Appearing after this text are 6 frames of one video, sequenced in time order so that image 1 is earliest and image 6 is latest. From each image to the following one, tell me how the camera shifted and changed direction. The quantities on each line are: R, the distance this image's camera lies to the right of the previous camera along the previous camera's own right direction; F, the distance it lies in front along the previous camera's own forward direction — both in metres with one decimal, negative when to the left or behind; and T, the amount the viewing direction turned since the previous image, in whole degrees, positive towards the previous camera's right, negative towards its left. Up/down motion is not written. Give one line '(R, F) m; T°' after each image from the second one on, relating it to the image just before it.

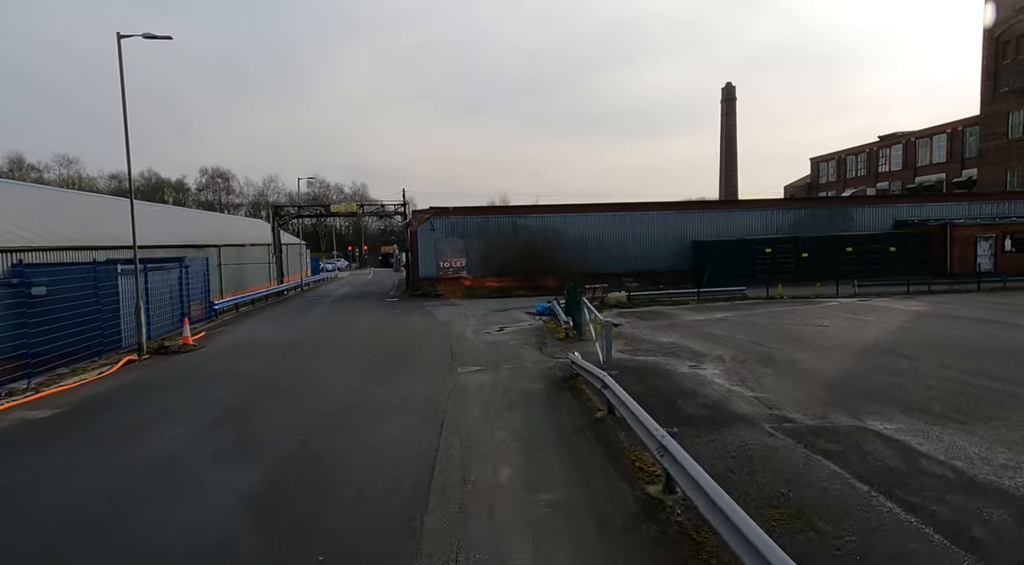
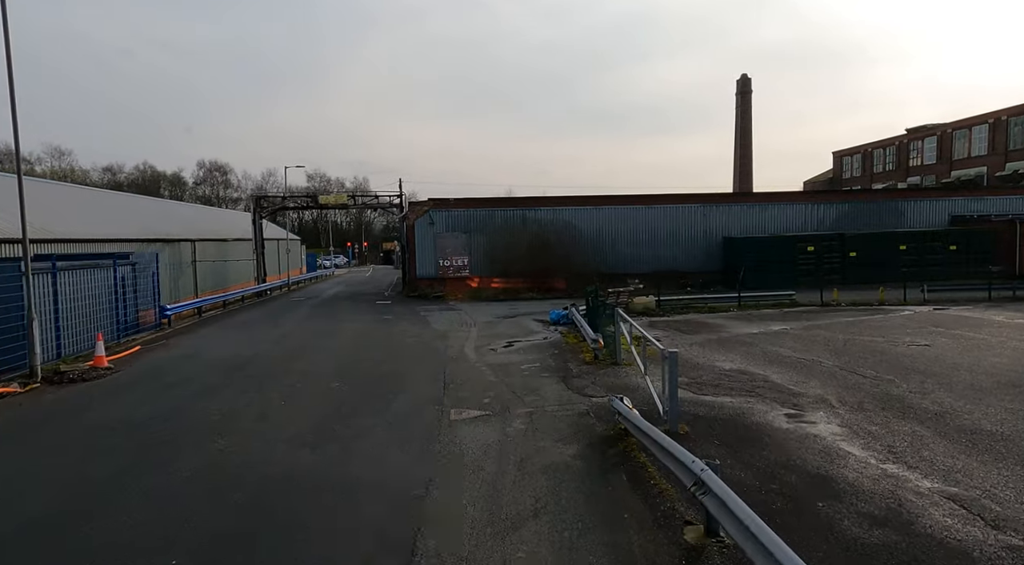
(-0.2, +3.5) m; 0°
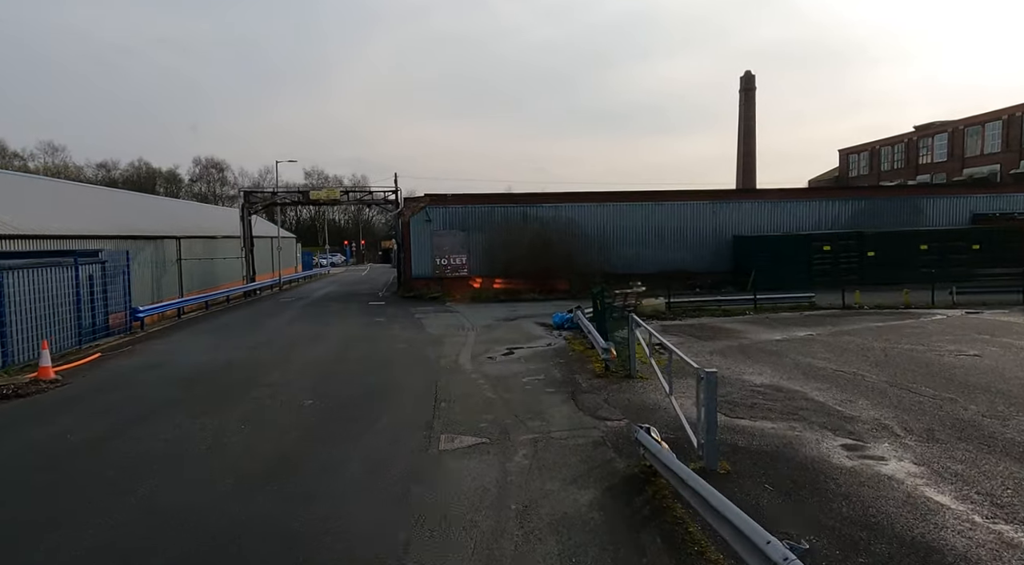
(0.0, +1.3) m; 0°
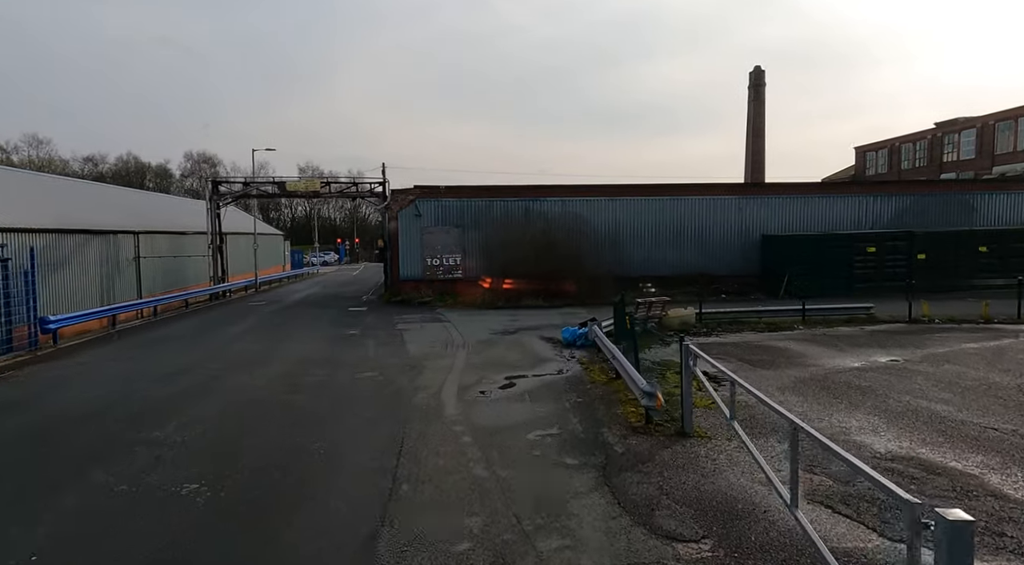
(0.0, +3.2) m; 0°
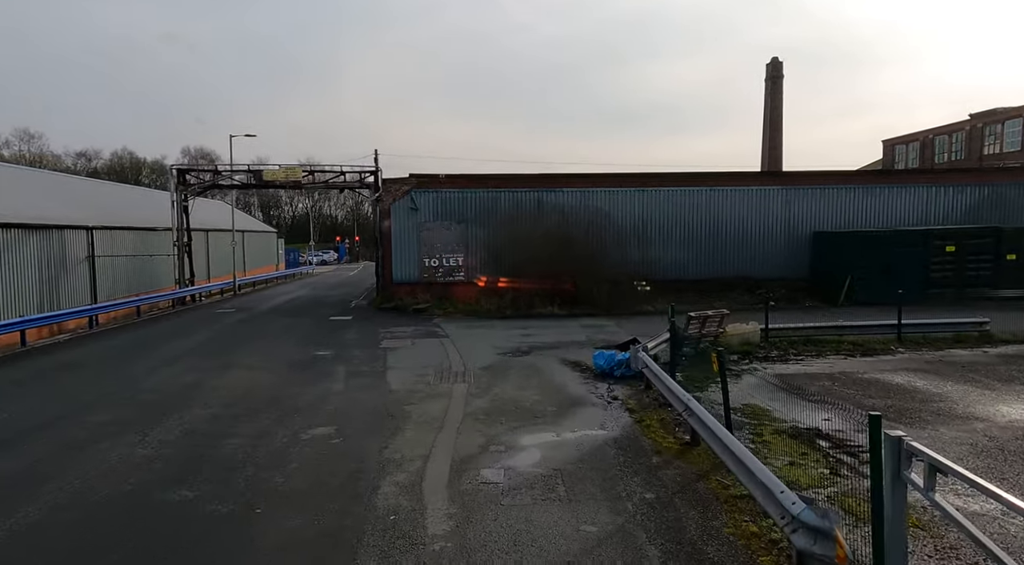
(-0.2, +3.5) m; 0°
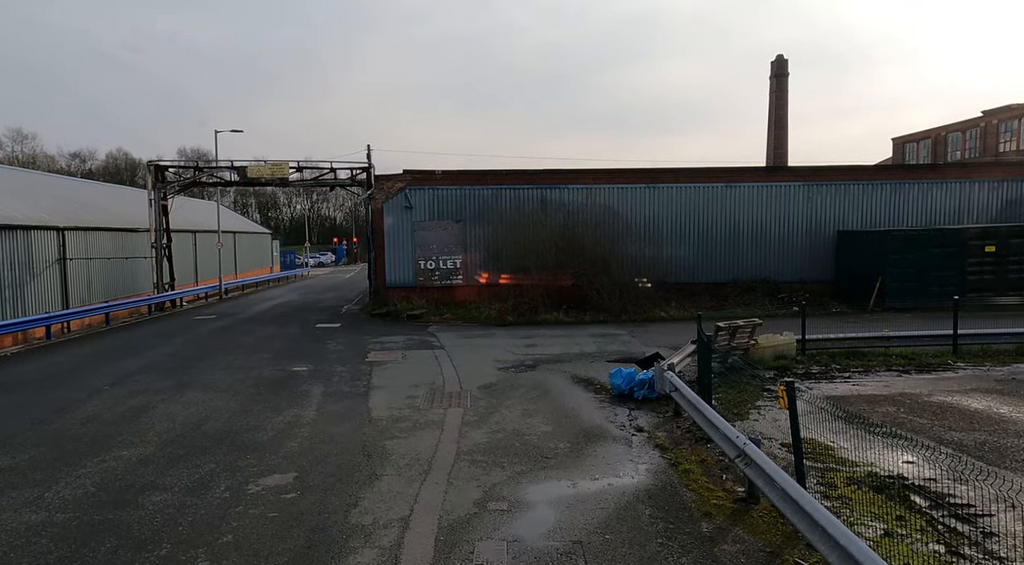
(0.0, +1.5) m; 0°
